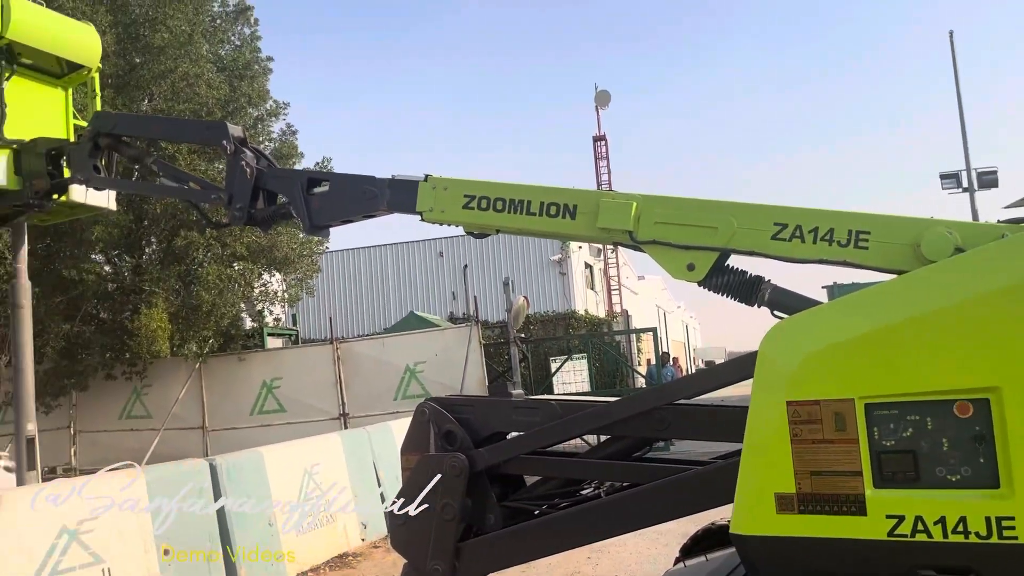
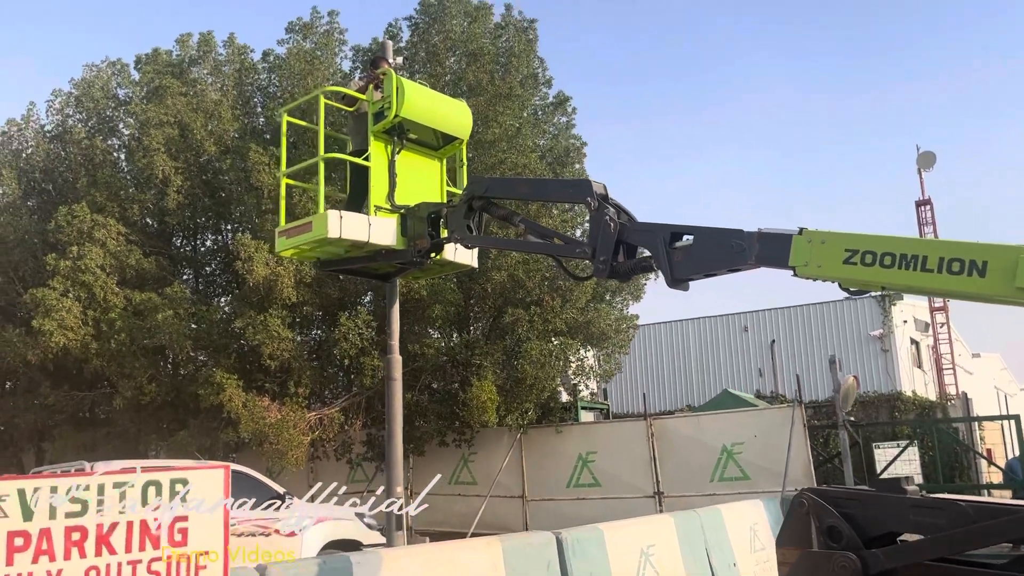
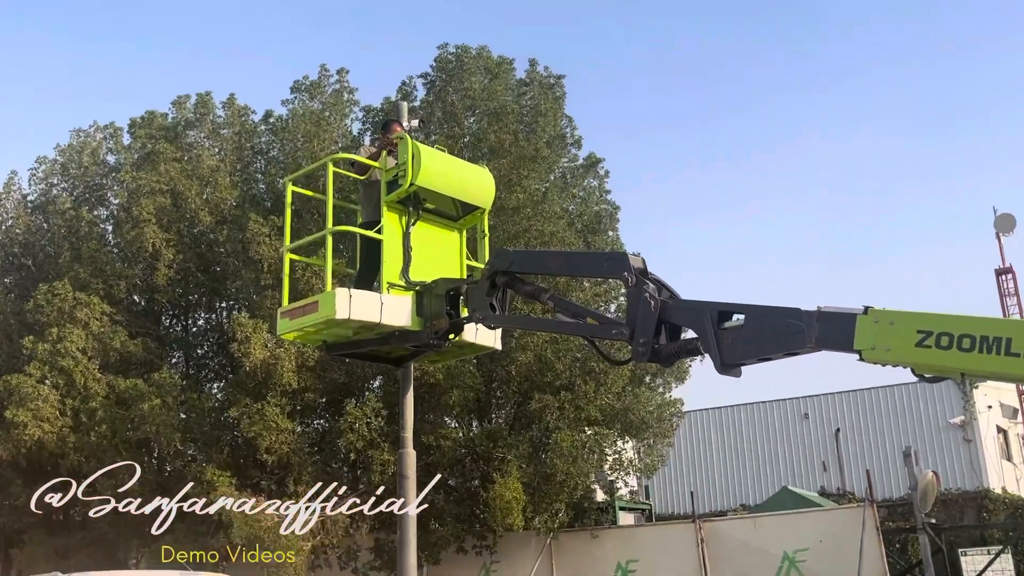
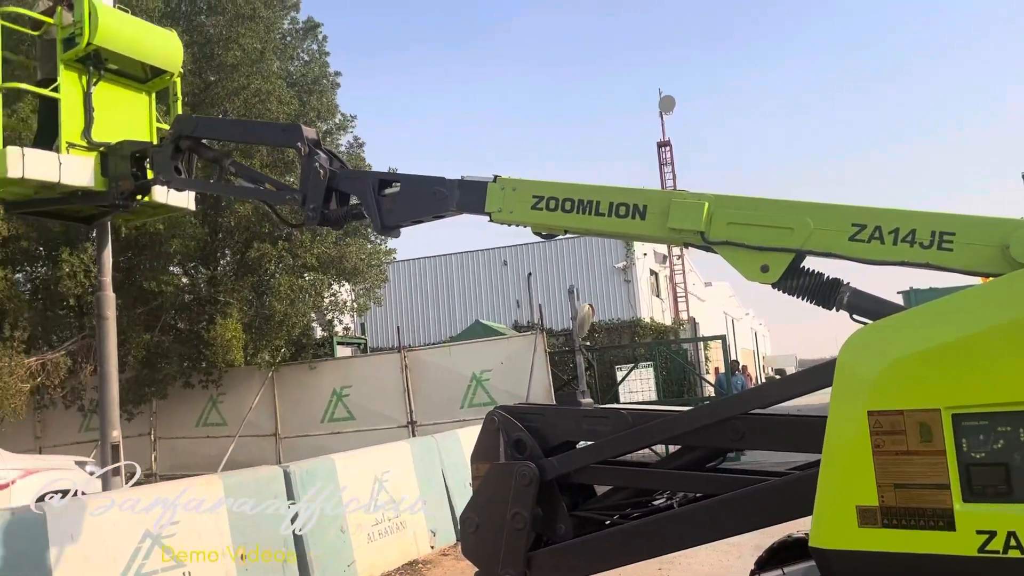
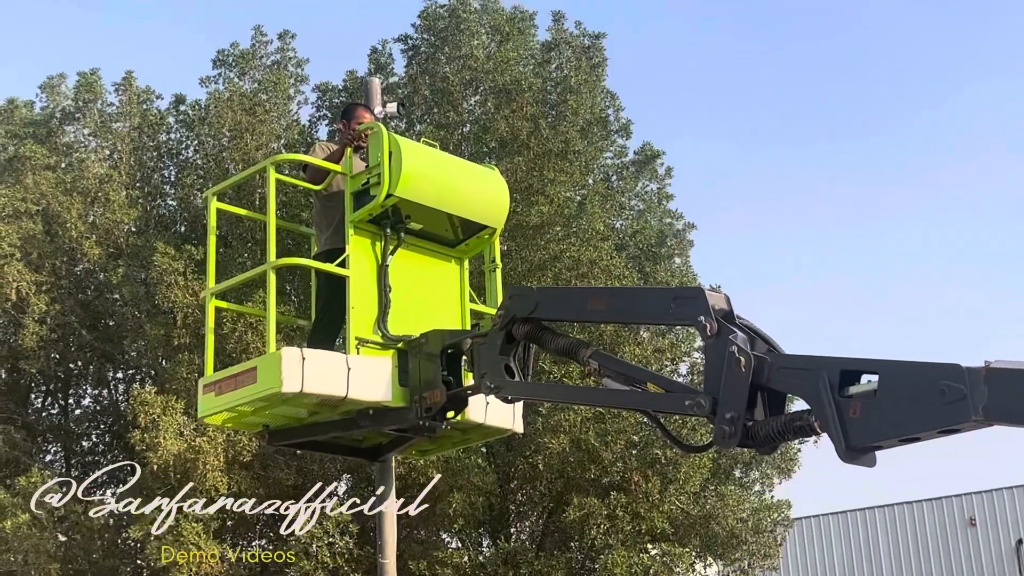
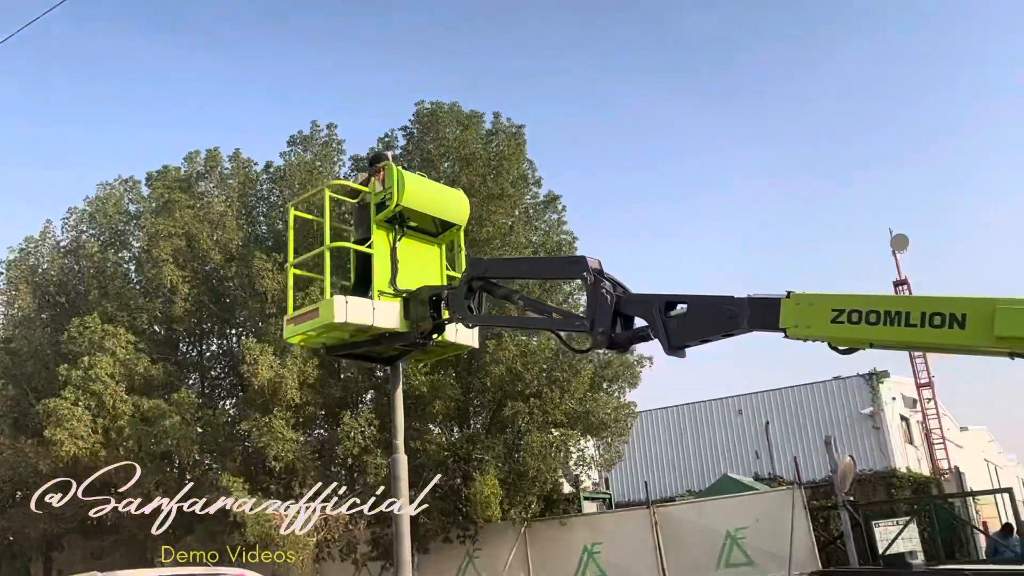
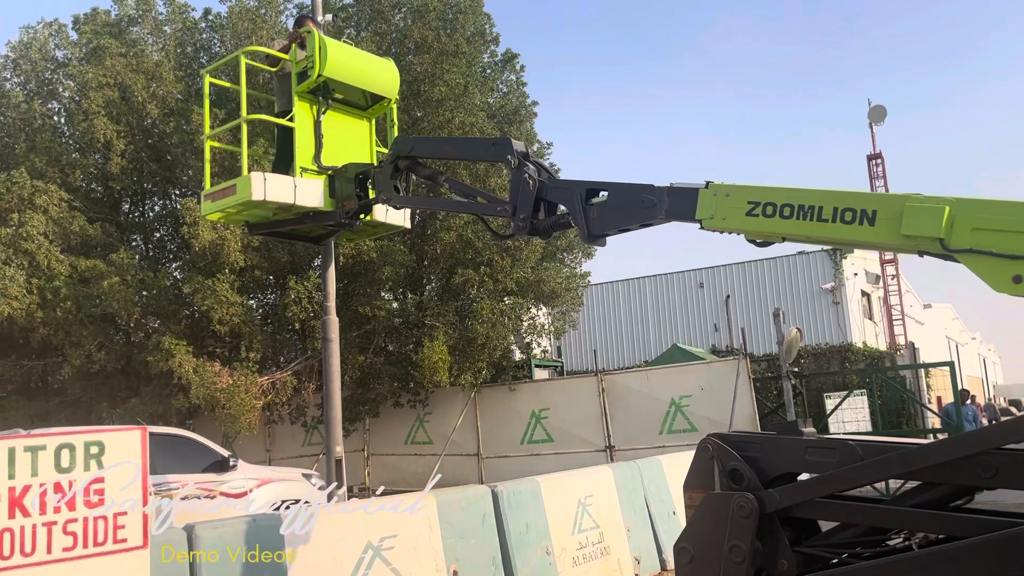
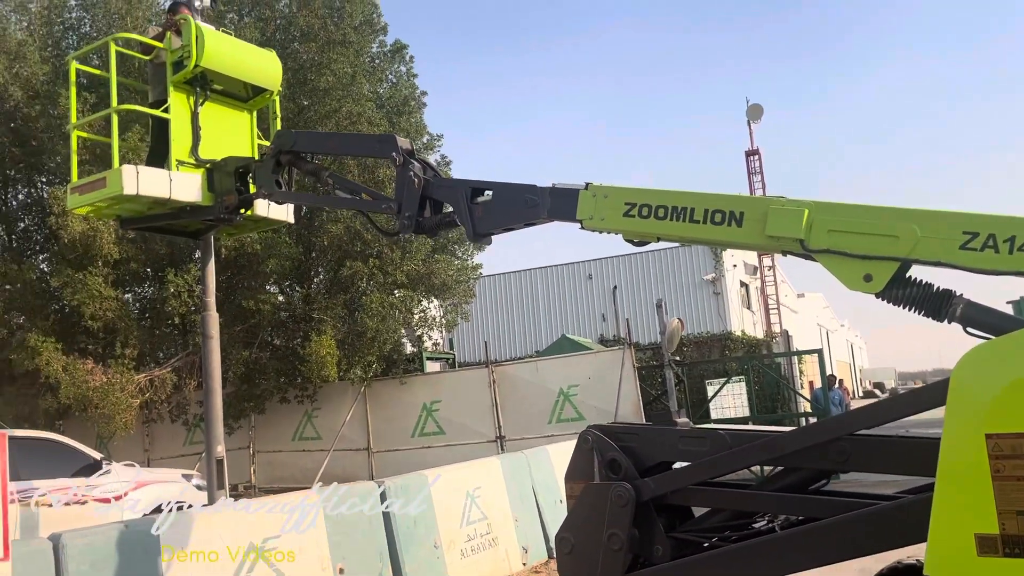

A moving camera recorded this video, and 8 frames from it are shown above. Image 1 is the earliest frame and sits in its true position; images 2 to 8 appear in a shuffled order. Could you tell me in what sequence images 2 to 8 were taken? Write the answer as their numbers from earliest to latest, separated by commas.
4, 8, 7, 2, 3, 5, 6
